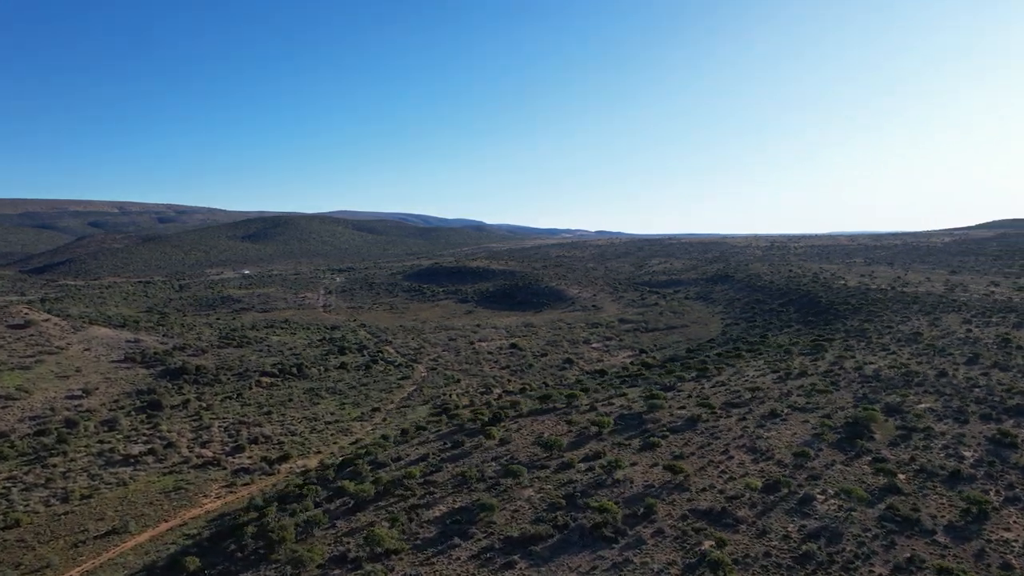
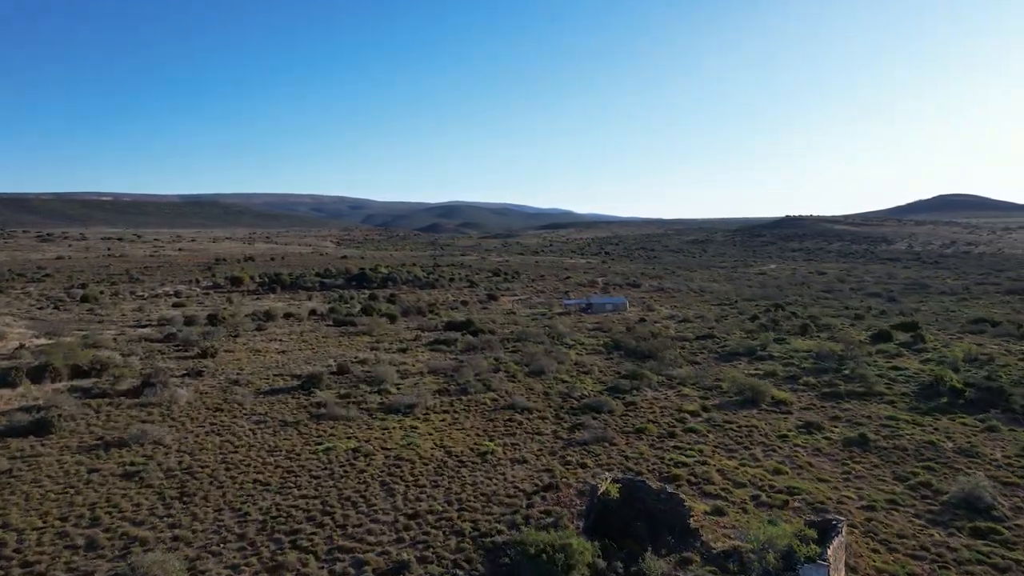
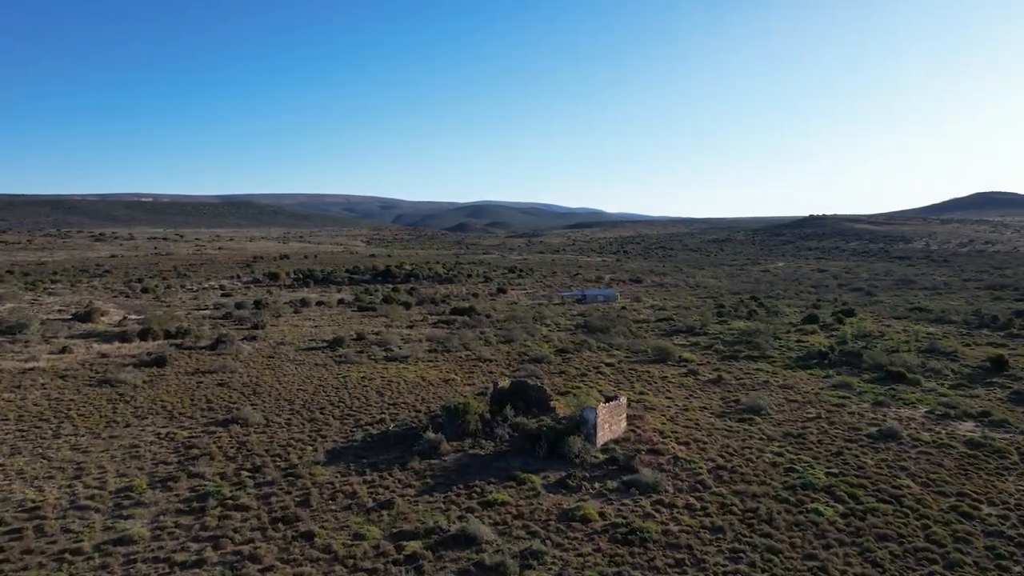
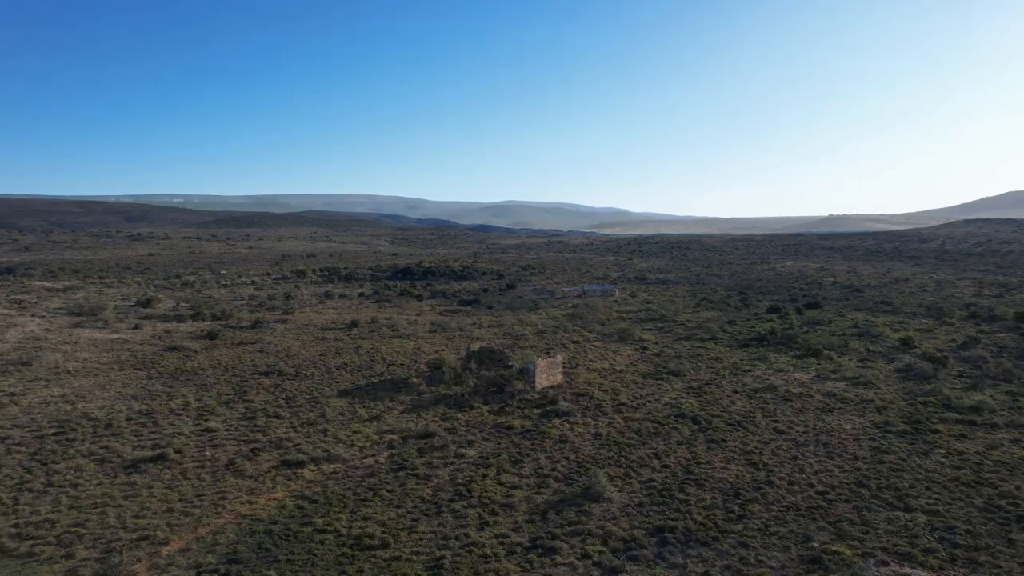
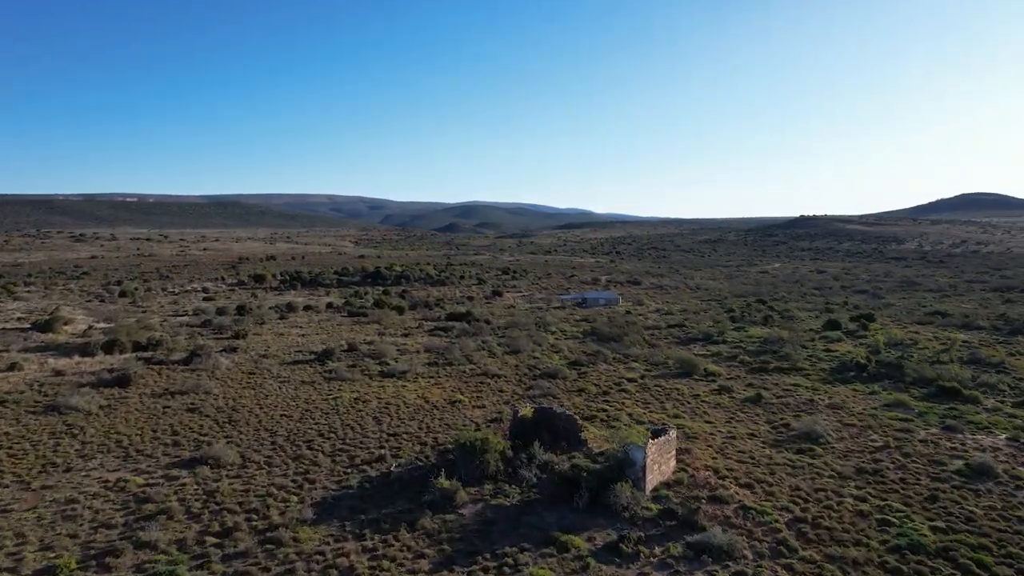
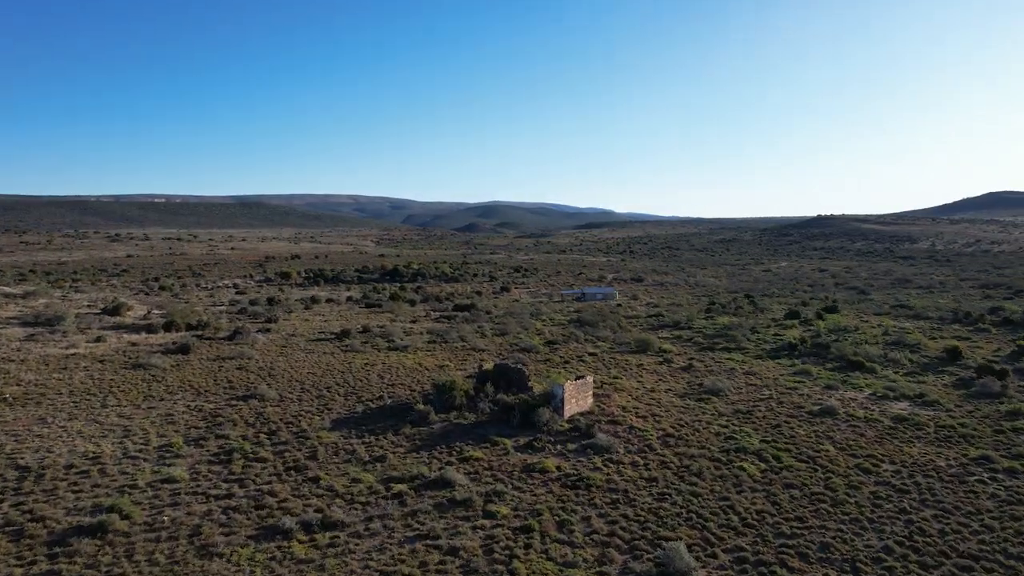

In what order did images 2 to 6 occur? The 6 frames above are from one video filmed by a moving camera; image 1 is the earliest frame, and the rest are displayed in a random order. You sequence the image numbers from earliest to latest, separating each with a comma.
4, 6, 3, 5, 2
